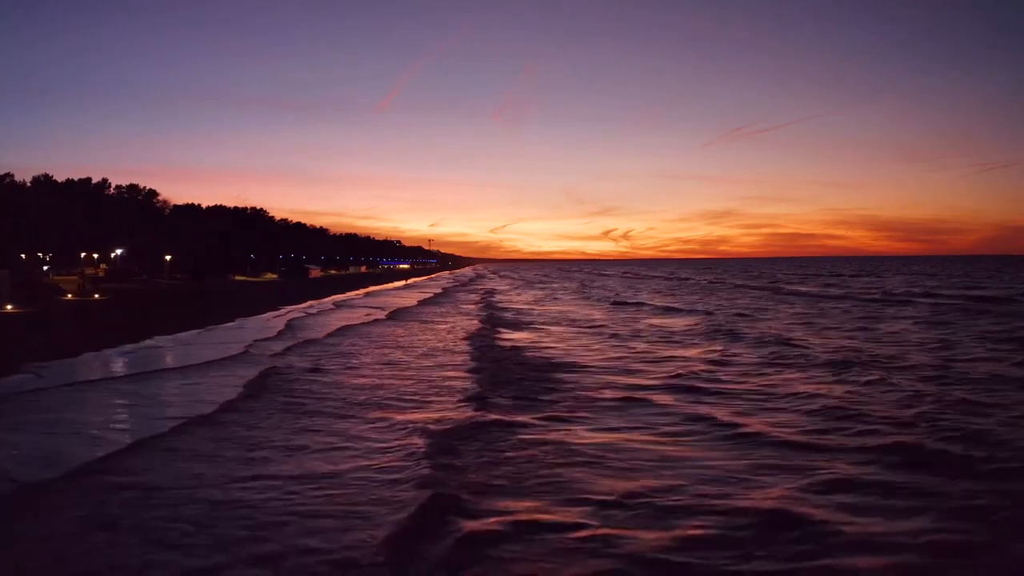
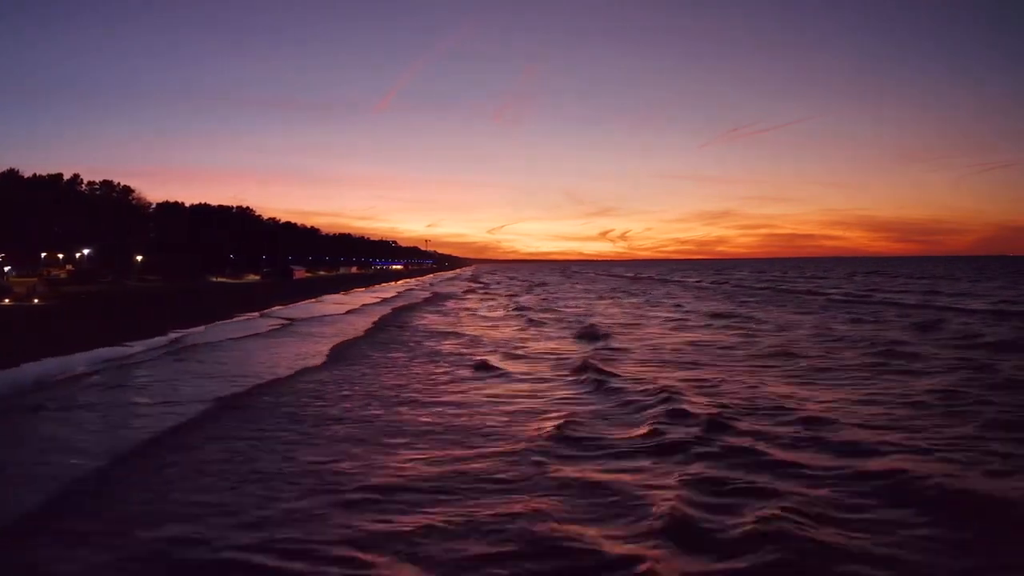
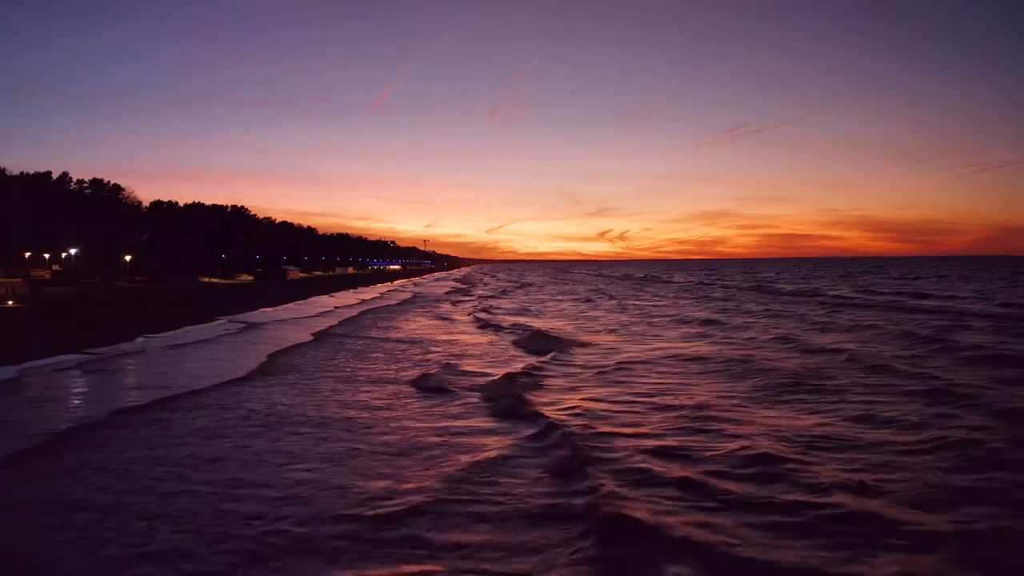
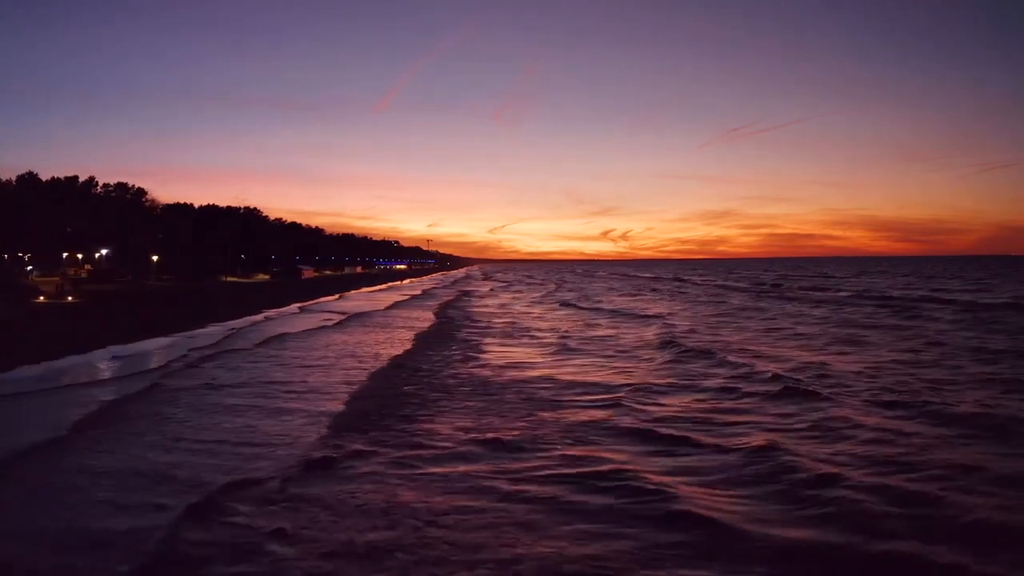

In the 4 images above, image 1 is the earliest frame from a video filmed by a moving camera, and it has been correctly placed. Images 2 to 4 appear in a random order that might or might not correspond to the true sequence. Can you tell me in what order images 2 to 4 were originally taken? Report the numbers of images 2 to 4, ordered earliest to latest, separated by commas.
4, 2, 3
